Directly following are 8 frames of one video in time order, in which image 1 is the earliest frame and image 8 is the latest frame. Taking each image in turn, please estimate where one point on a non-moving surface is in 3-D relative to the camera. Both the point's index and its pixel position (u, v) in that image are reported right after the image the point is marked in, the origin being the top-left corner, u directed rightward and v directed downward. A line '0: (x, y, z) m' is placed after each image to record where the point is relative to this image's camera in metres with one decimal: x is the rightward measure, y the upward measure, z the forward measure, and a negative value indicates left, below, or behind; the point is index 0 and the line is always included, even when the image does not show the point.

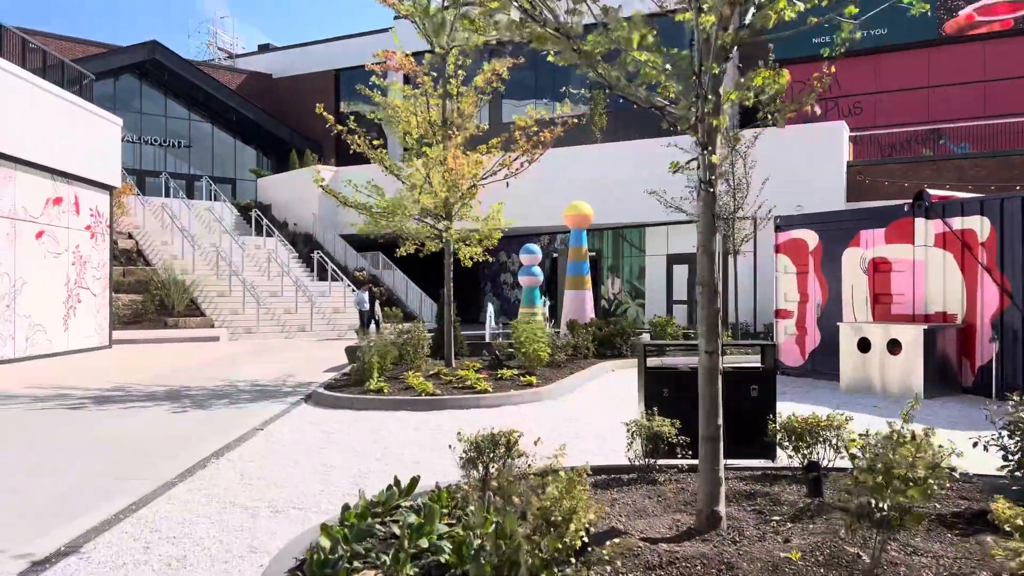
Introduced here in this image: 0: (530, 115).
0: (+0.2, +2.5, +11.5) m
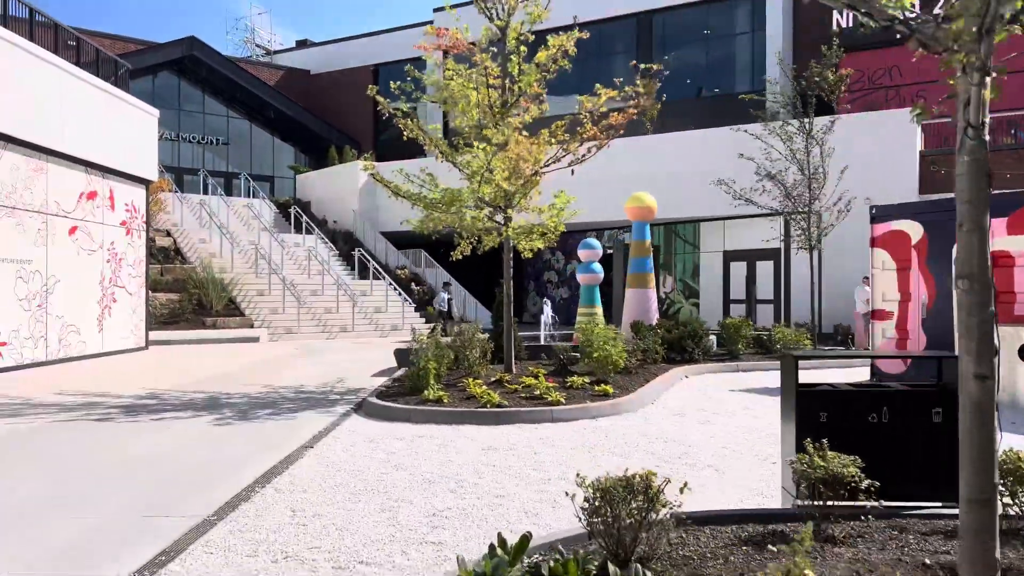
0: (+1.1, +2.5, +10.4) m
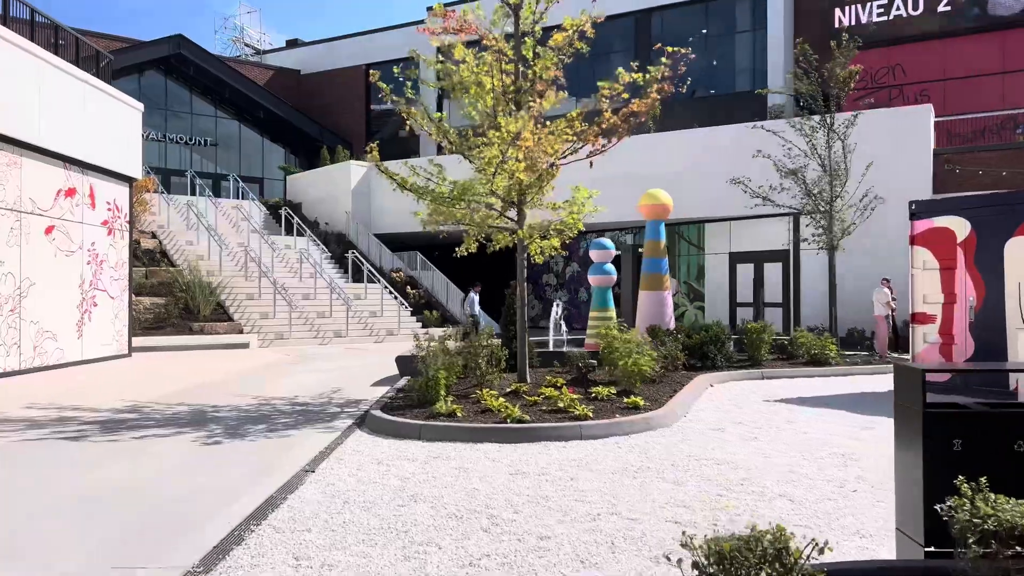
0: (+1.3, +2.5, +9.6) m
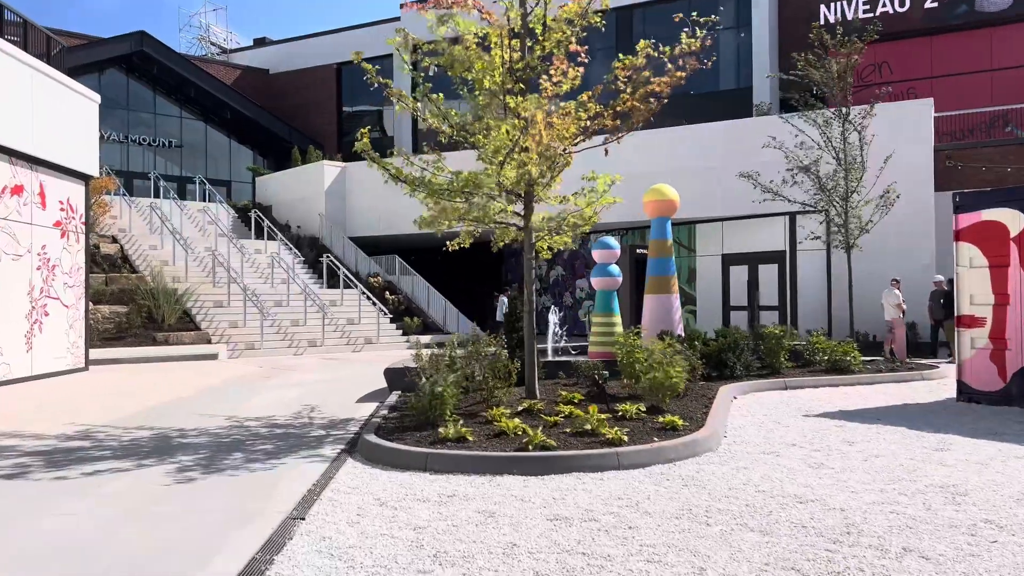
0: (+1.3, +2.5, +8.6) m
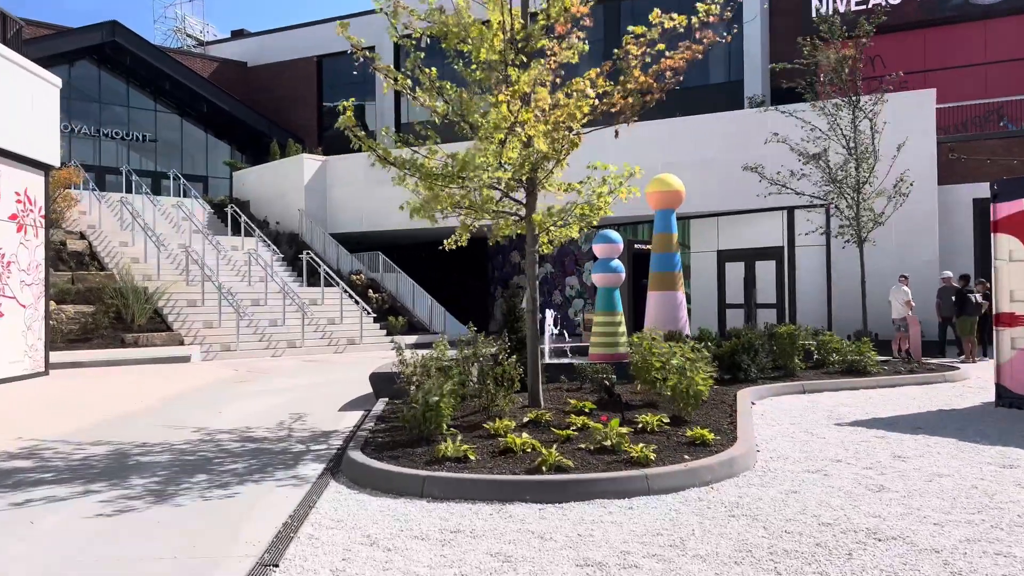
0: (+1.3, +2.5, +7.8) m
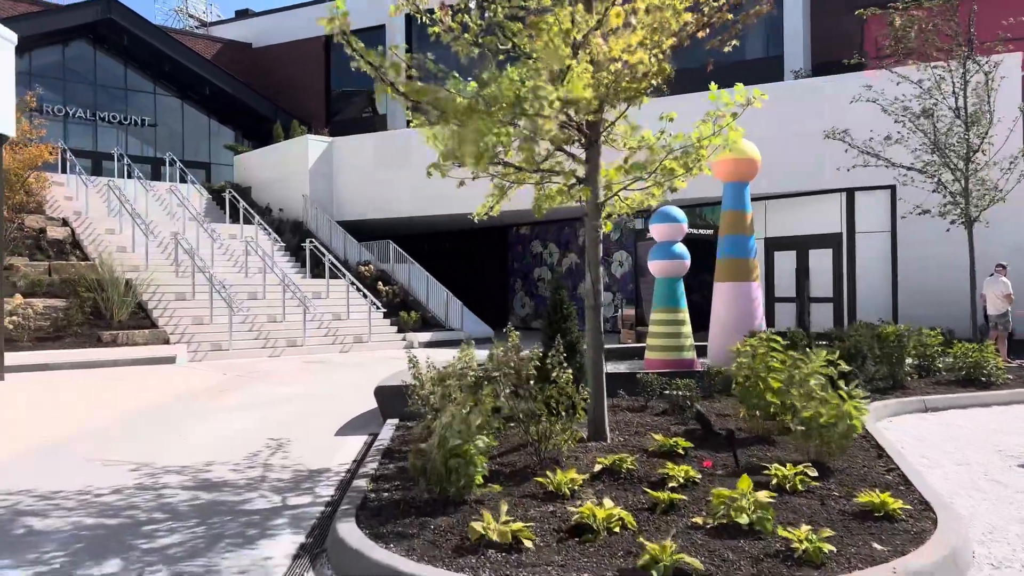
0: (+1.7, +2.6, +5.6) m
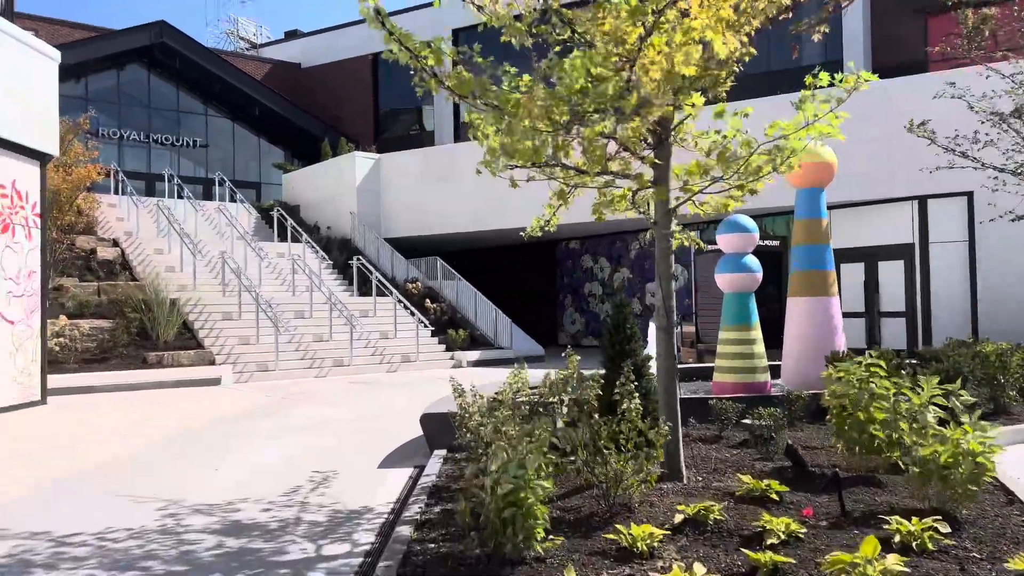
0: (+2.1, +2.5, +4.9) m
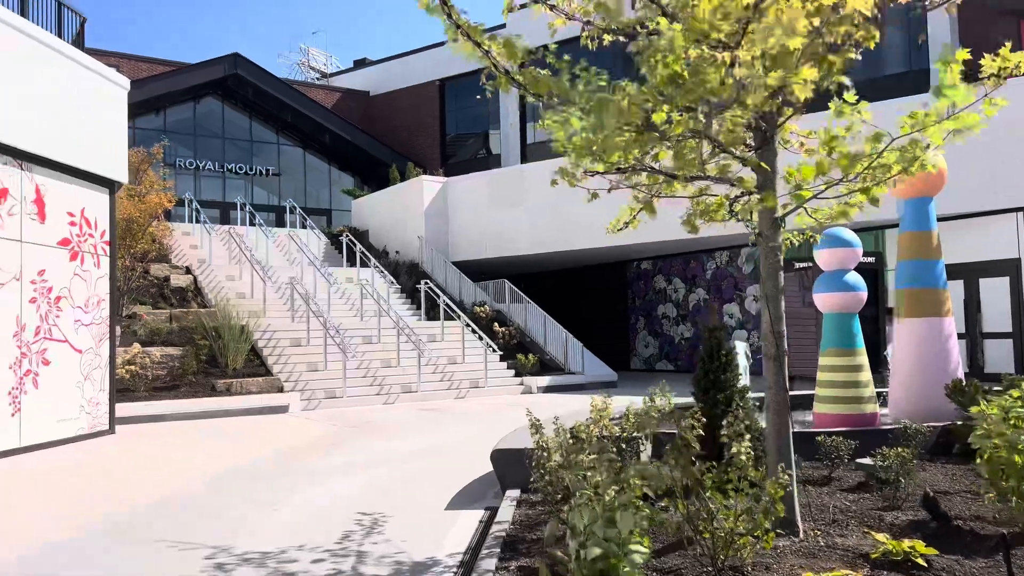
0: (+2.5, +2.4, +4.2) m
